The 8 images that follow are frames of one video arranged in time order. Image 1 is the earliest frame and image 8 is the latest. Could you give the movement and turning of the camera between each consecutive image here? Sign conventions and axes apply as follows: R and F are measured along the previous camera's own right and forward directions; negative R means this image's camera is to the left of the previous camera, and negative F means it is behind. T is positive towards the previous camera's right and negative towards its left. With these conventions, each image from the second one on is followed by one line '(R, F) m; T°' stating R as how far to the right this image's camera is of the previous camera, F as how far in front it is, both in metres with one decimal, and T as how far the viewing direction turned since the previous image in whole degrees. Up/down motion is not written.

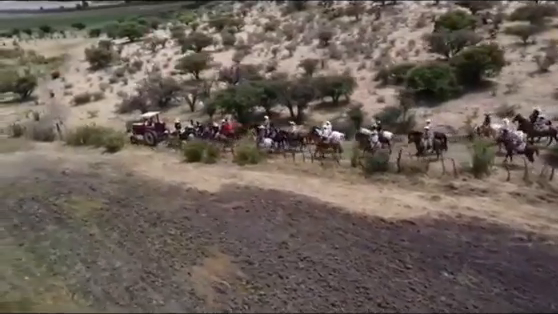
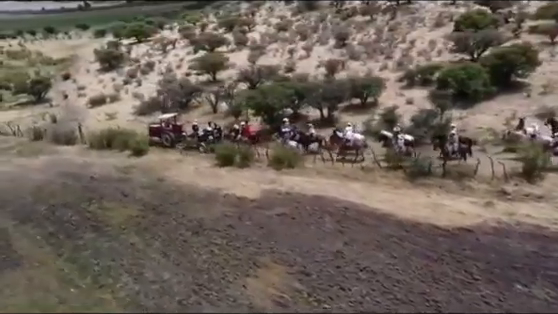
(-1.9, +0.6) m; 0°
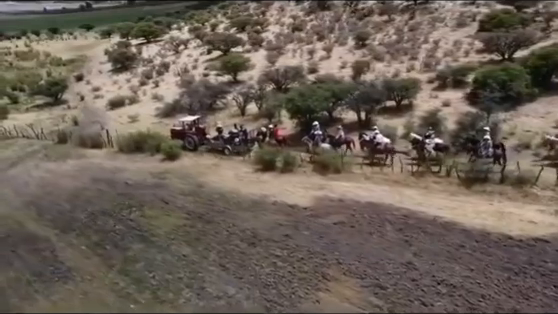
(-2.4, +0.8) m; 0°
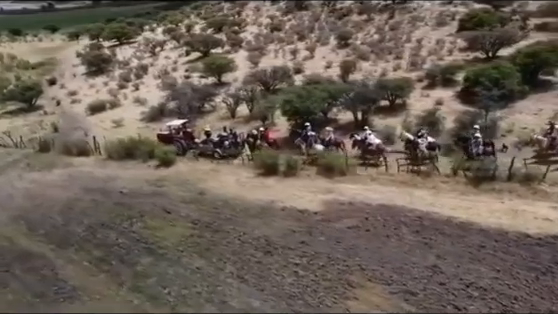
(-1.6, +0.6) m; +4°
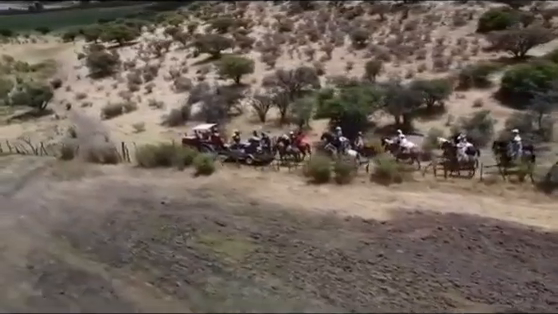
(-3.2, +1.2) m; +1°
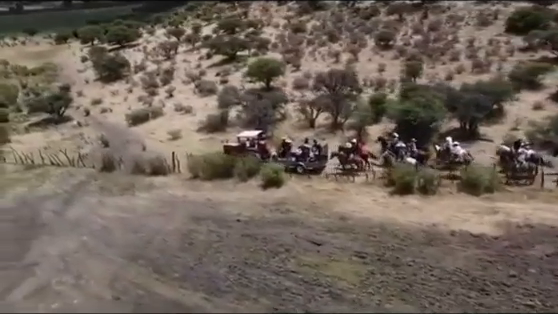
(-4.7, +1.6) m; +2°
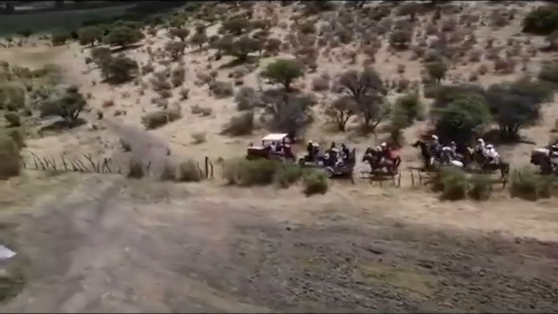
(-2.6, +0.8) m; +1°
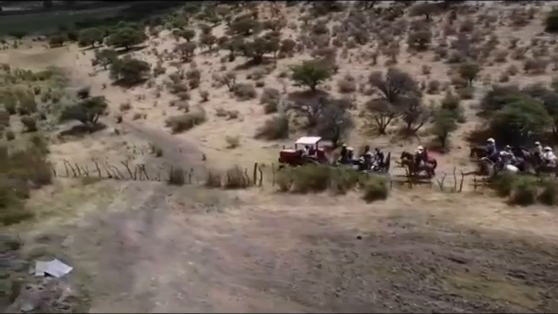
(-3.4, +0.9) m; +1°
